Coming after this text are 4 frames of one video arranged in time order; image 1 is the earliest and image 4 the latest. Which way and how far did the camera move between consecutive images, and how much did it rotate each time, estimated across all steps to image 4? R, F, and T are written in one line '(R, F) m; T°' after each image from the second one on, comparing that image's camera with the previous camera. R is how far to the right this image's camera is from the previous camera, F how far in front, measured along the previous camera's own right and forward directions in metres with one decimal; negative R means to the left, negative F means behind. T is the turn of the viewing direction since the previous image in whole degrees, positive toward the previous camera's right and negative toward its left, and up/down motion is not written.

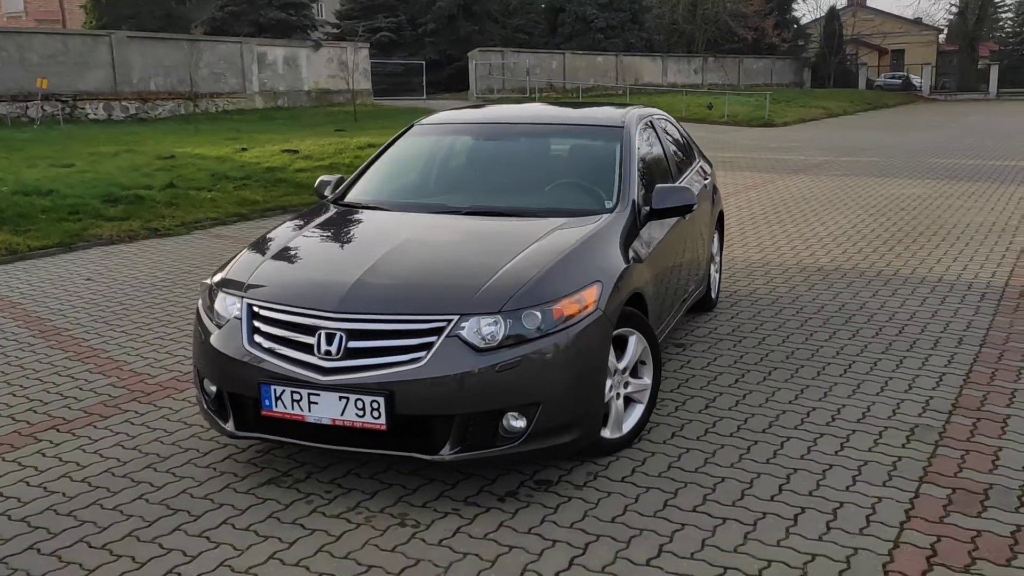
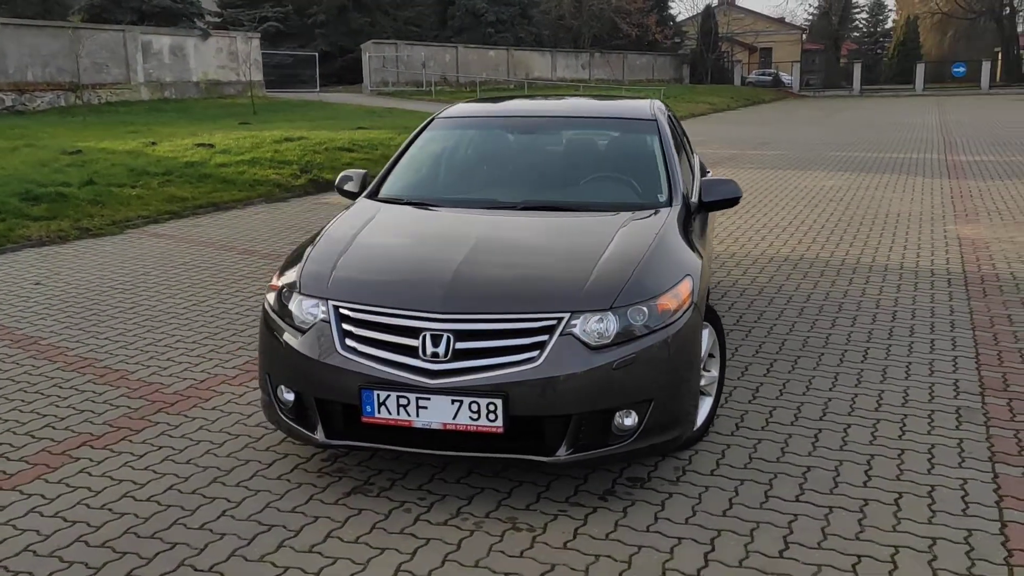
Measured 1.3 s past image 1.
(-0.8, +0.1) m; +8°
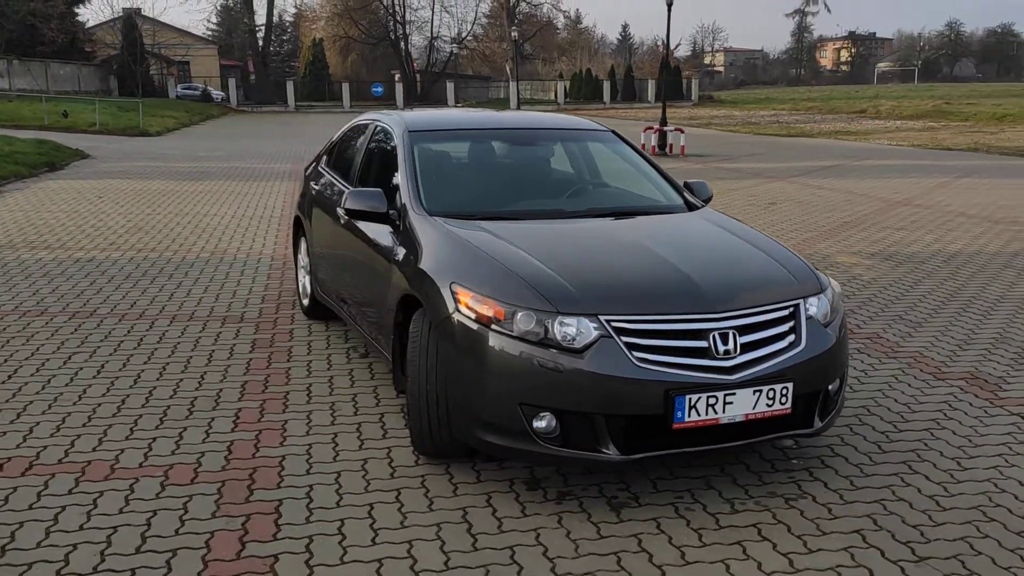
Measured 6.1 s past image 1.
(-2.9, +0.9) m; +36°
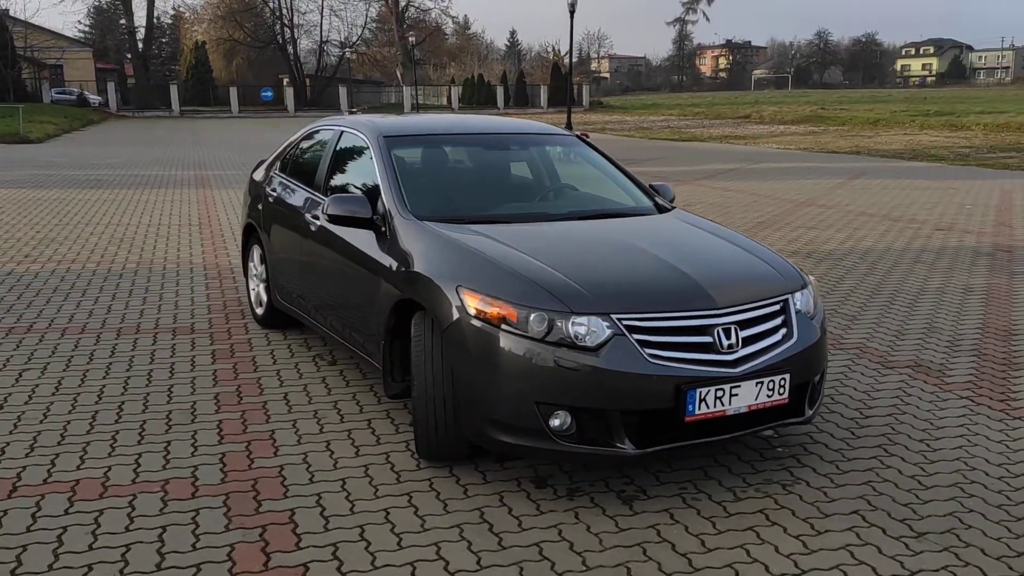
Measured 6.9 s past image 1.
(-0.5, 0.0) m; +7°
